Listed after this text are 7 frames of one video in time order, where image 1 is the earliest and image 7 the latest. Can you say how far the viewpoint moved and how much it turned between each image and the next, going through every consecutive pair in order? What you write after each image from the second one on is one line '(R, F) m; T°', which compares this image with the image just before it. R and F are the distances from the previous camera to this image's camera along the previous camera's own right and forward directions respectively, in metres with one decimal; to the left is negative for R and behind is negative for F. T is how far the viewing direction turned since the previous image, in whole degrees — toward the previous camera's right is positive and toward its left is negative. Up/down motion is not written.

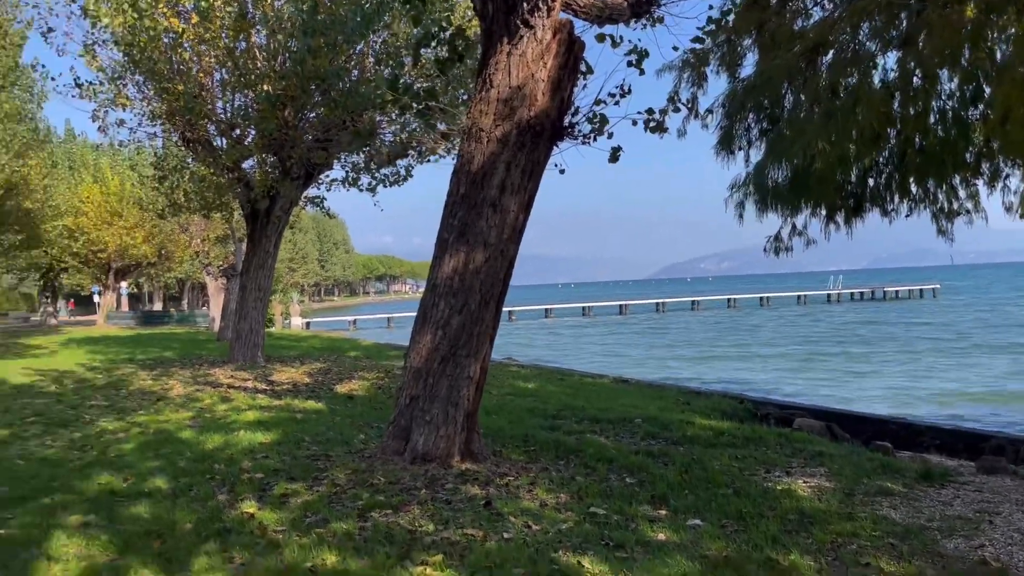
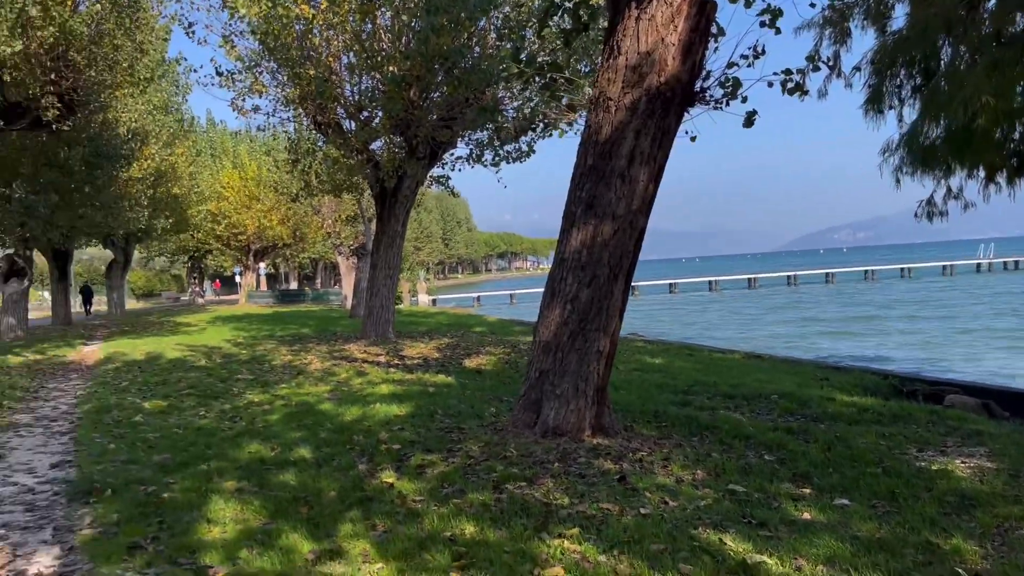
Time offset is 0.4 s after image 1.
(-0.1, +0.1) m; -8°
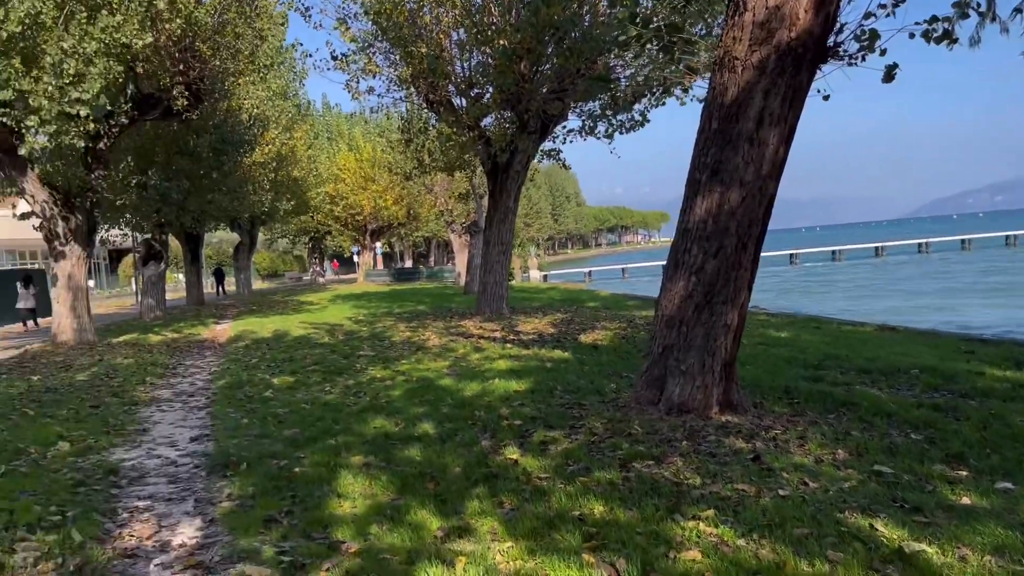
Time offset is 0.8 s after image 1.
(-0.1, +0.1) m; -7°
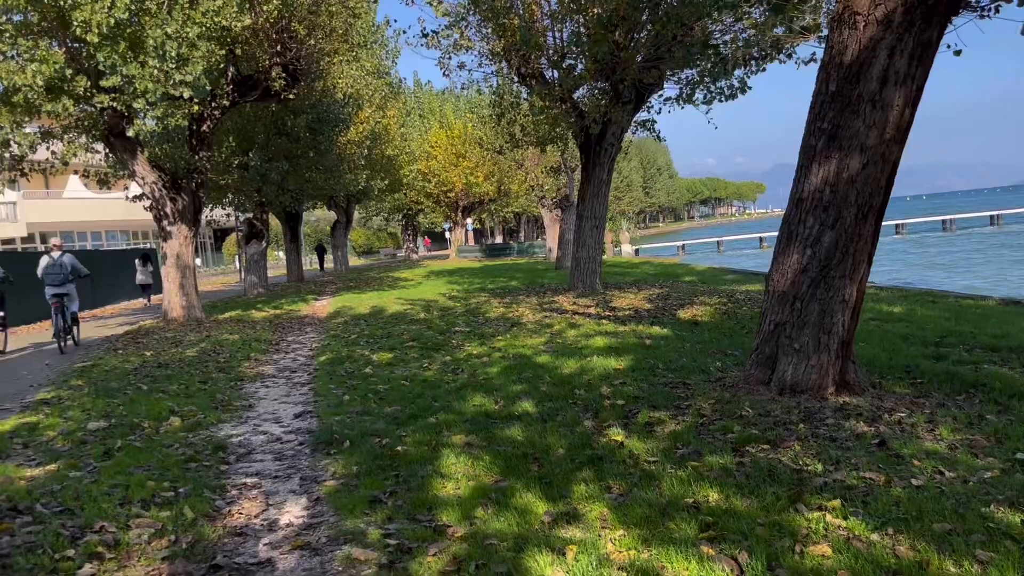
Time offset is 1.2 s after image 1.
(-0.1, +0.2) m; -6°
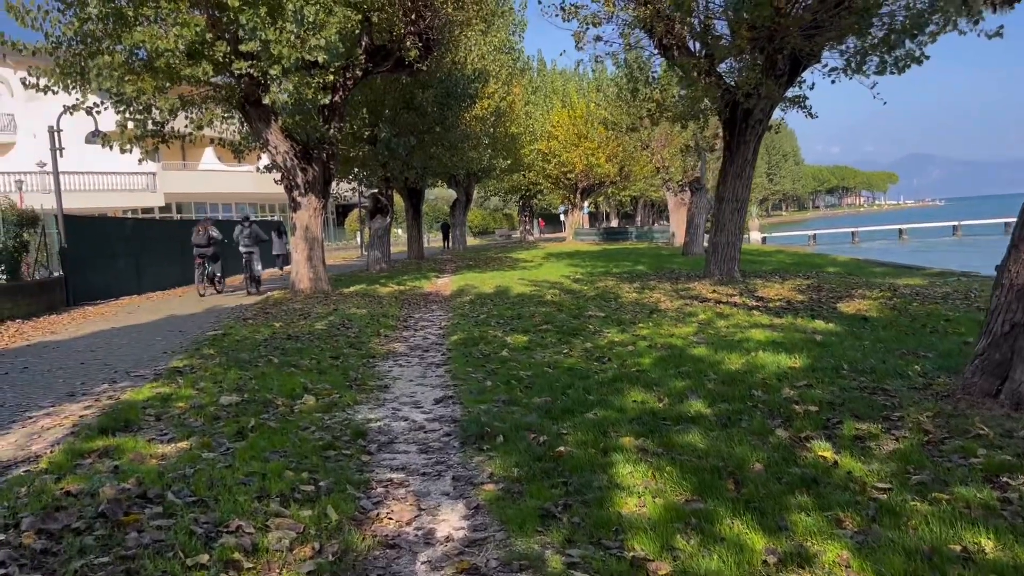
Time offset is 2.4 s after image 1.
(-0.4, +0.7) m; -7°
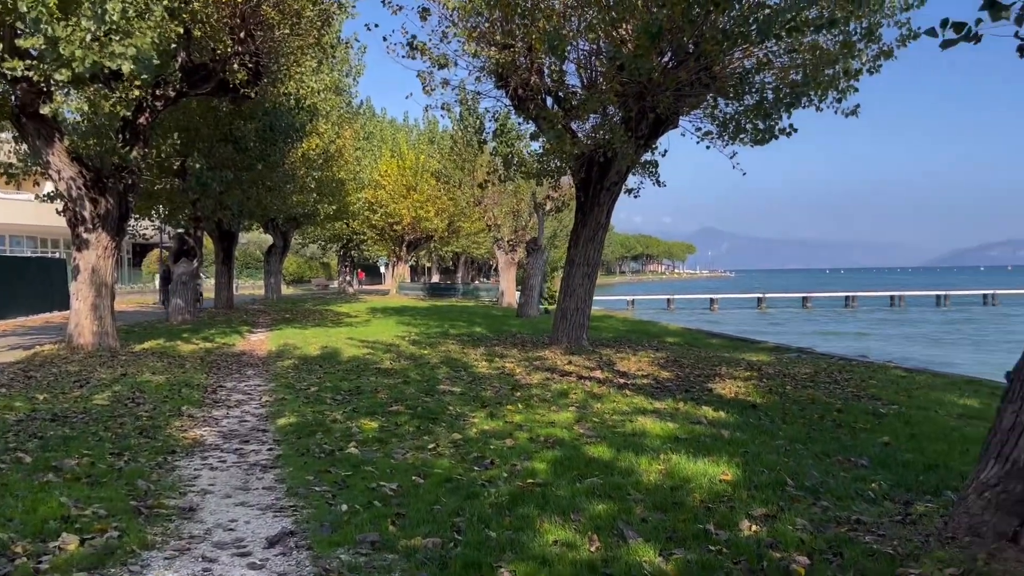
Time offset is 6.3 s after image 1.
(-0.3, +1.6) m; +13°
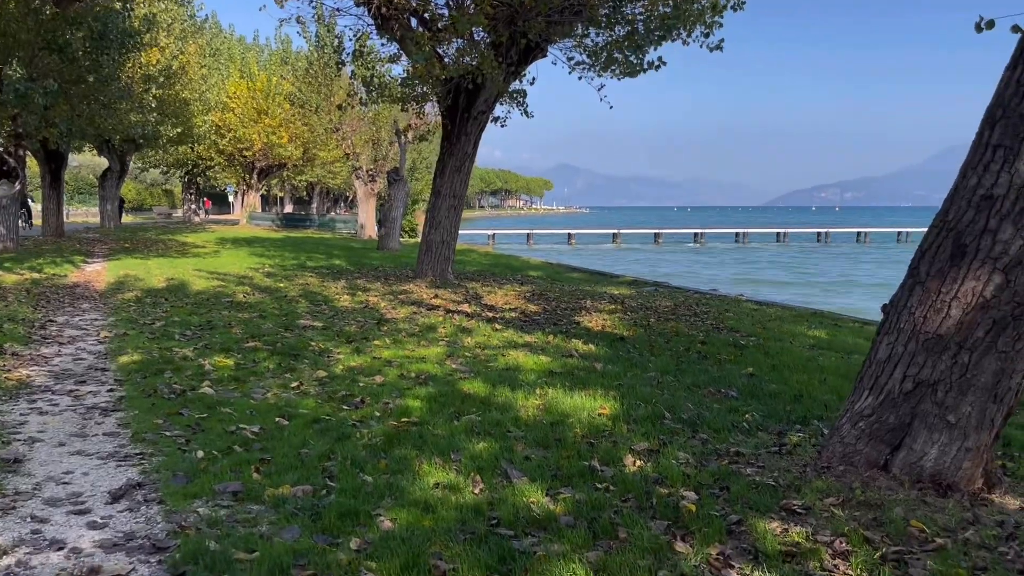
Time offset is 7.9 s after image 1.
(-0.1, +0.3) m; +10°
